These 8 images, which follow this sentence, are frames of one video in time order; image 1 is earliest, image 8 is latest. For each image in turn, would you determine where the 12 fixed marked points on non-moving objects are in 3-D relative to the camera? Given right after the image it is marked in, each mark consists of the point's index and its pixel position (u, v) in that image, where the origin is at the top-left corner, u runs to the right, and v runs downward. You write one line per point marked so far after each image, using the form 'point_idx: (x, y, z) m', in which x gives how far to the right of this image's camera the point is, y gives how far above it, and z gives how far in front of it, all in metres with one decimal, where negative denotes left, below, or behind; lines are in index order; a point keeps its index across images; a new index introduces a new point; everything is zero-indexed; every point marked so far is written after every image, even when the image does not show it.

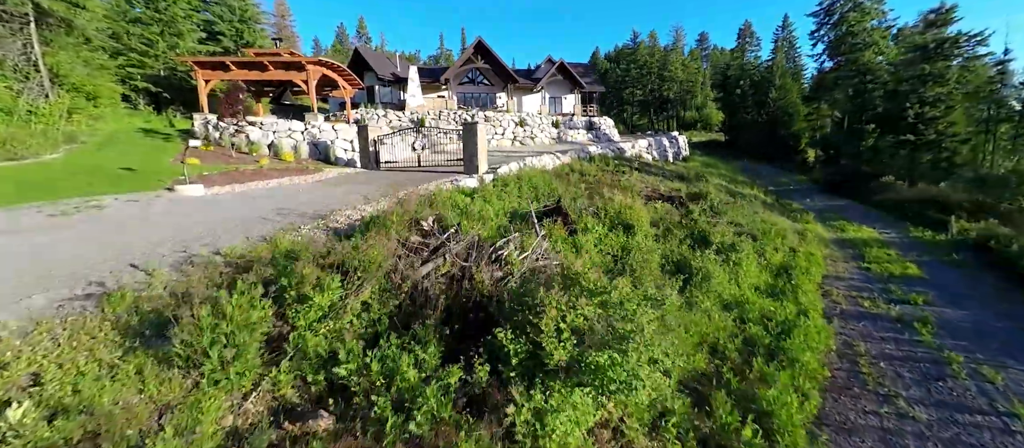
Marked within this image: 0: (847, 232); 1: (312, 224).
0: (+11.3, -0.3, +13.7) m
1: (-3.4, 0.0, +6.9) m
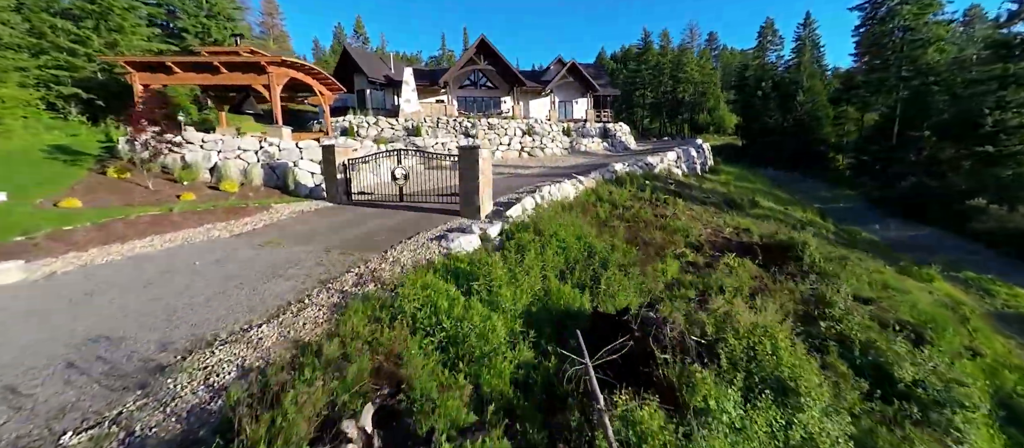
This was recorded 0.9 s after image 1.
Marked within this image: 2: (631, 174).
0: (+11.6, -1.8, +9.7) m
1: (-3.1, -1.5, +3.0) m
2: (+5.3, +2.2, +18.4) m
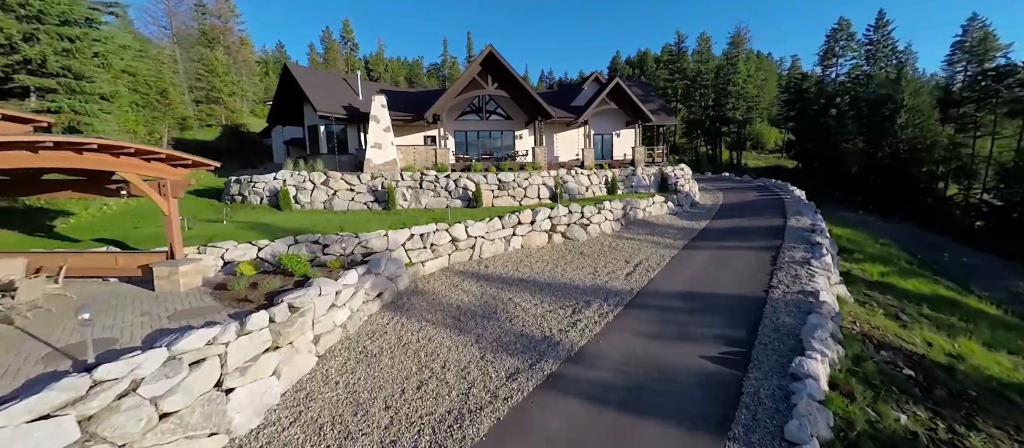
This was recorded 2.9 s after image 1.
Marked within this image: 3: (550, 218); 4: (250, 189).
0: (+12.4, -7.0, -1.4) m
1: (-2.3, -6.7, -7.9) m
2: (+6.3, -3.1, +7.5) m
3: (+1.7, +0.2, +18.3) m
4: (-12.4, +1.6, +19.3) m
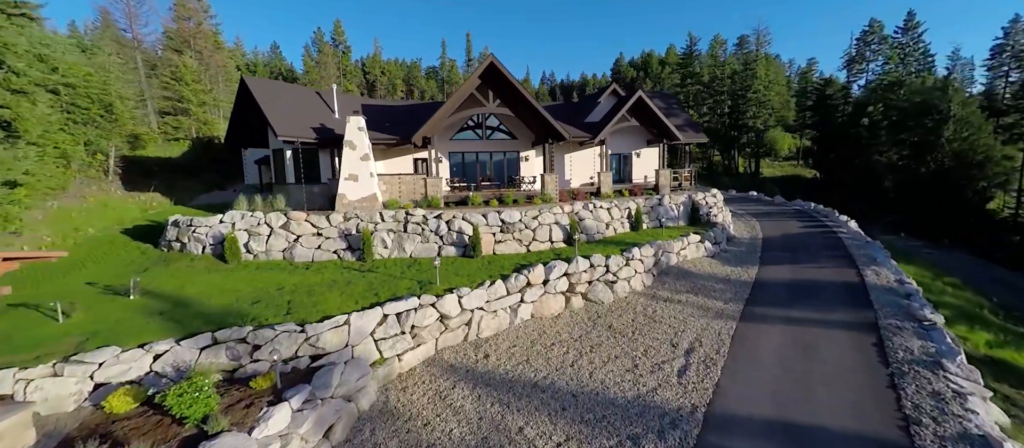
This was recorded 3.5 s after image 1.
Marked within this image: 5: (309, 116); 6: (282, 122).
0: (+12.7, -9.0, -5.3) m
1: (-2.1, -8.6, -11.8) m
2: (+6.5, -5.1, +3.5) m
3: (+1.9, -1.8, +14.4) m
4: (-12.1, -0.4, +15.4) m
5: (-9.6, +5.1, +19.5) m
6: (-10.1, +4.4, +17.9) m
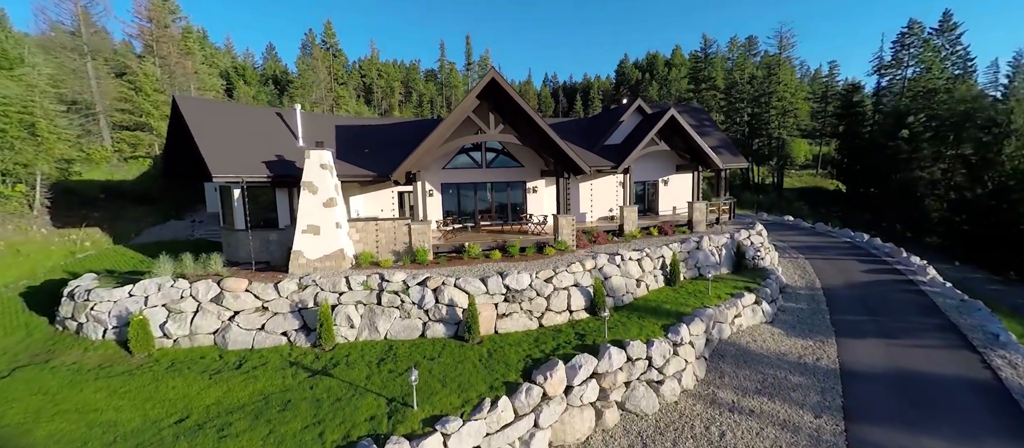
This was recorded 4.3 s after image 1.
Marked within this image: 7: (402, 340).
0: (+12.9, -11.0, -9.3) m
1: (-1.9, -10.7, -15.8) m
2: (+6.8, -7.2, -0.4) m
3: (+2.2, -3.9, +10.4) m
4: (-11.9, -2.5, +11.5) m
5: (-9.4, +3.0, +15.6) m
6: (-9.9, +2.3, +14.0) m
7: (-3.2, -3.4, +12.0) m
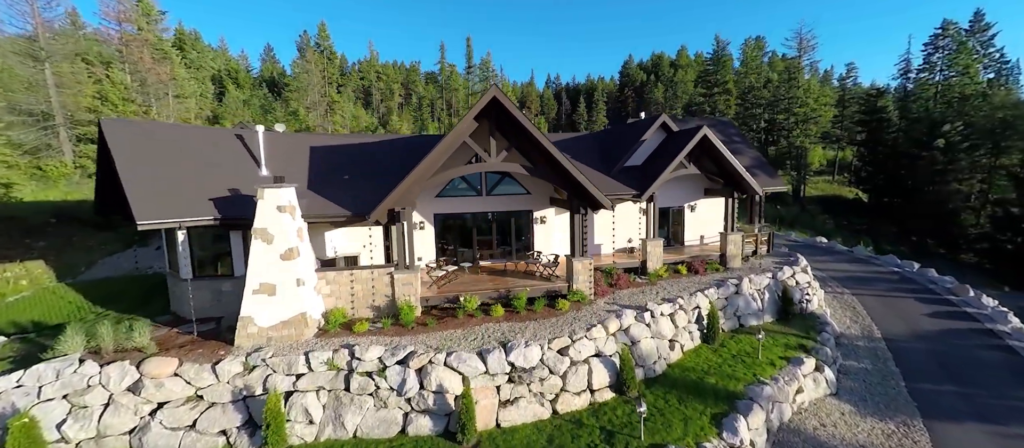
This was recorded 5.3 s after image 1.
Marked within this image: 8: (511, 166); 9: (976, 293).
0: (+12.9, -12.5, -12.2) m
1: (-1.9, -12.1, -18.5) m
2: (+6.9, -8.6, -3.2) m
3: (+2.3, -5.3, +7.6) m
4: (-11.7, -4.0, +8.8) m
5: (-9.2, +1.6, +12.8) m
6: (-9.7, +0.8, +11.2) m
7: (-3.1, -4.8, +9.2) m
8: (0.0, +1.8, +12.7) m
9: (+20.3, -3.0, +18.0) m
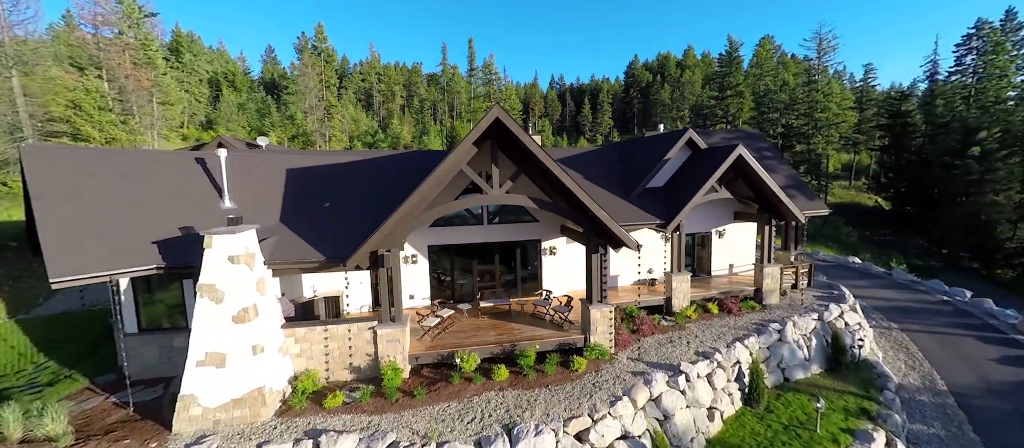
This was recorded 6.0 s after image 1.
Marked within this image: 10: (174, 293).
0: (+12.9, -13.6, -14.3) m
1: (-2.0, -13.3, -20.6) m
2: (+6.9, -9.7, -5.4) m
3: (+2.4, -6.4, +5.5) m
4: (-11.6, -5.1, +6.8) m
5: (-9.1, +0.4, +10.8) m
6: (-9.6, -0.3, +9.2) m
7: (-2.9, -6.0, +7.2) m
8: (+0.1, +0.7, +10.7) m
9: (+20.5, -4.1, +15.7) m
10: (-8.8, -1.7, +10.6) m
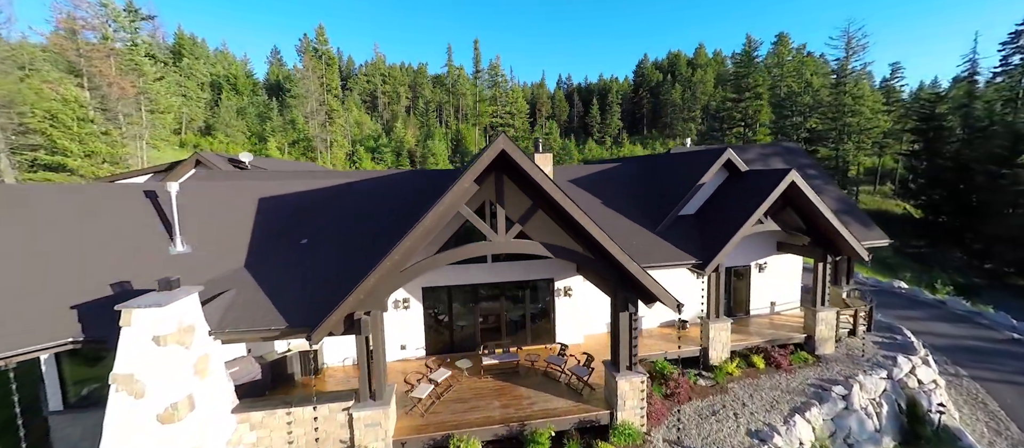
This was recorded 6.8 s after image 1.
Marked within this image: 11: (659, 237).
0: (+12.7, -14.7, -16.6) m
1: (-2.3, -14.4, -22.6) m
2: (+6.8, -10.9, -7.6) m
3: (+2.5, -7.6, +3.4) m
4: (-11.5, -6.2, +4.9) m
5: (-8.9, -0.7, +8.9) m
6: (-9.4, -1.4, +7.3) m
7: (-2.8, -7.1, +5.1) m
8: (+0.3, -0.4, +8.6) m
9: (+20.7, -5.2, +13.3) m
10: (-8.6, -2.8, +8.7) m
11: (+4.5, -0.4, +12.4) m
